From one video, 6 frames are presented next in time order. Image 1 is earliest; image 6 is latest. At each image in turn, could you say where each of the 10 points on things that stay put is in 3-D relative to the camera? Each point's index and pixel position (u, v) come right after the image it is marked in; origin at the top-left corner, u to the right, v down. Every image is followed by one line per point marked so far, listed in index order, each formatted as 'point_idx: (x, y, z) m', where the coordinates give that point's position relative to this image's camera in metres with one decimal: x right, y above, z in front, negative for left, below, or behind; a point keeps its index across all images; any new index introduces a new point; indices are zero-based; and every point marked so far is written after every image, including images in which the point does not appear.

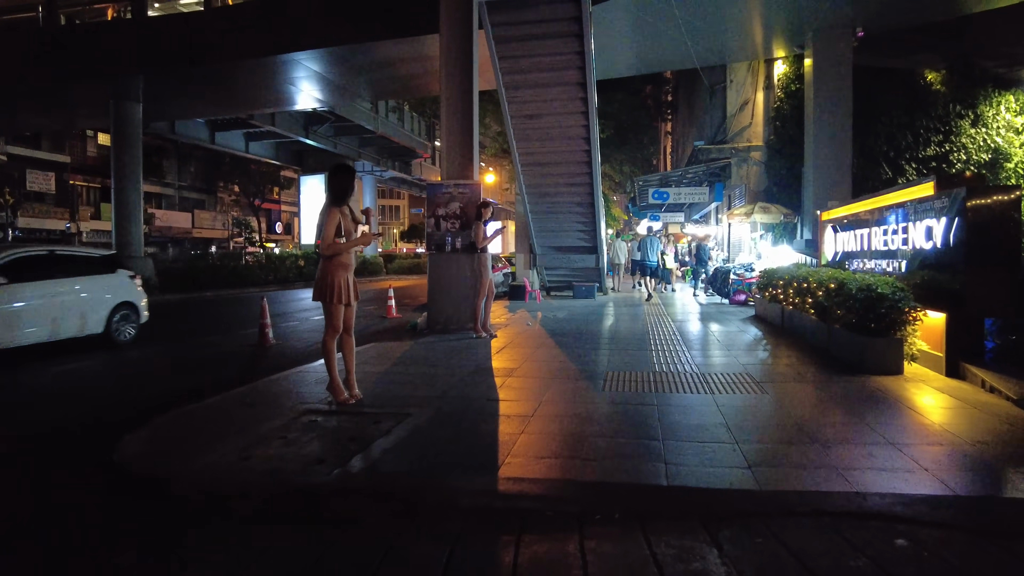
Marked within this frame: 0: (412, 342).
0: (-1.5, -0.8, +10.1) m
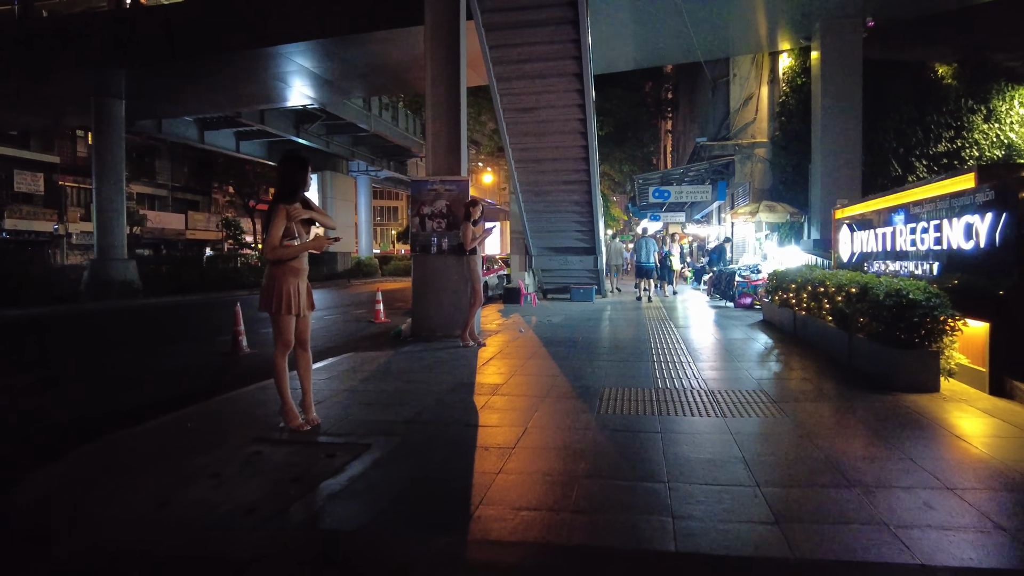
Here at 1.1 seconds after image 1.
0: (-1.7, -0.9, +9.3) m
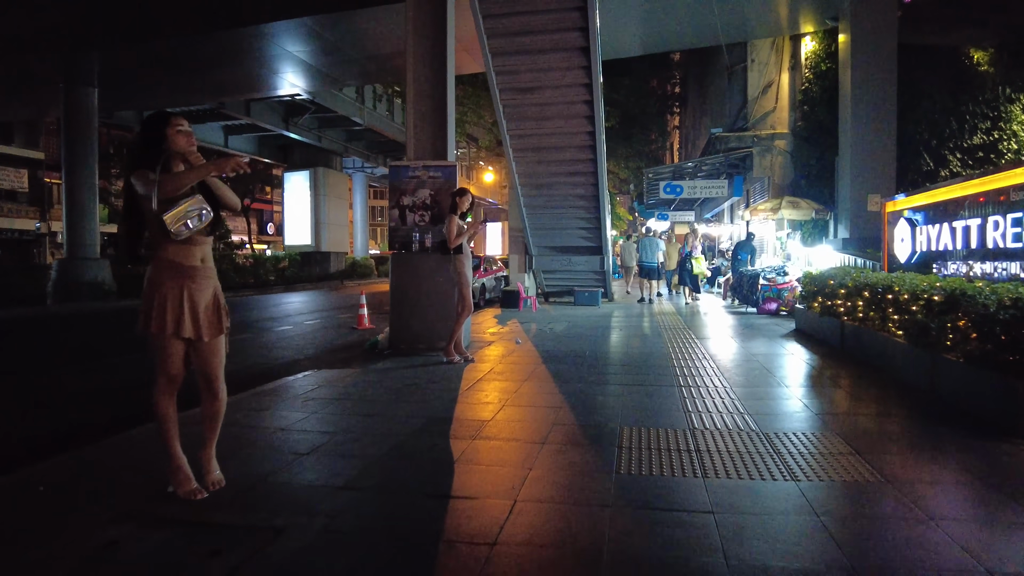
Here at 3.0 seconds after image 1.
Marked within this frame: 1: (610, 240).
0: (-1.8, -1.0, +7.8) m
1: (+2.3, +1.1, +15.8) m
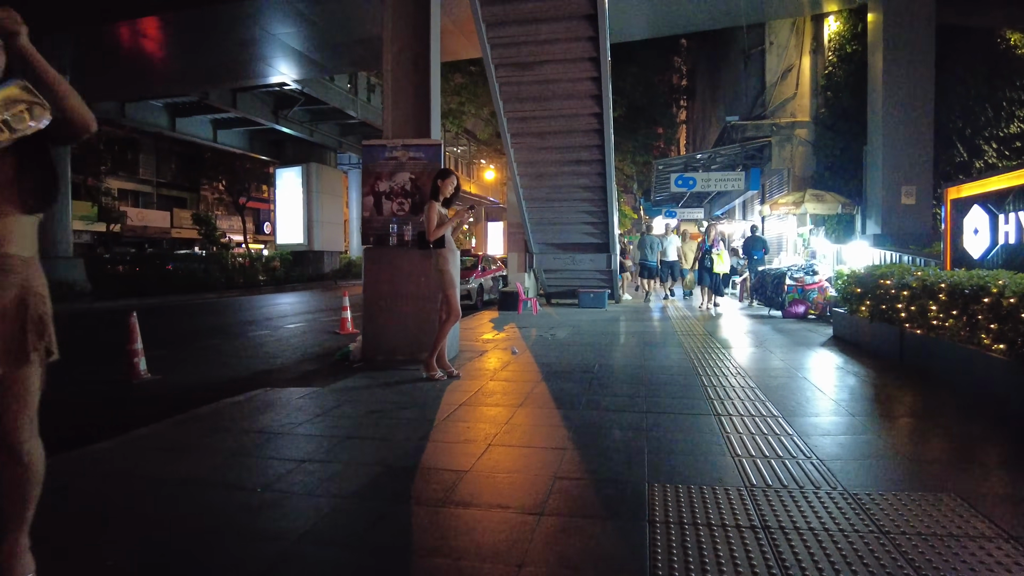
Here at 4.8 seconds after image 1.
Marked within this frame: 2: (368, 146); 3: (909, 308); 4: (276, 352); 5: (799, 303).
0: (-1.8, -1.0, +6.5) m
1: (+2.2, +1.1, +14.4) m
2: (-1.6, +1.6, +7.6) m
3: (+4.0, -0.2, +6.7) m
4: (-4.1, -1.1, +11.4) m
5: (+5.1, -0.3, +12.0) m
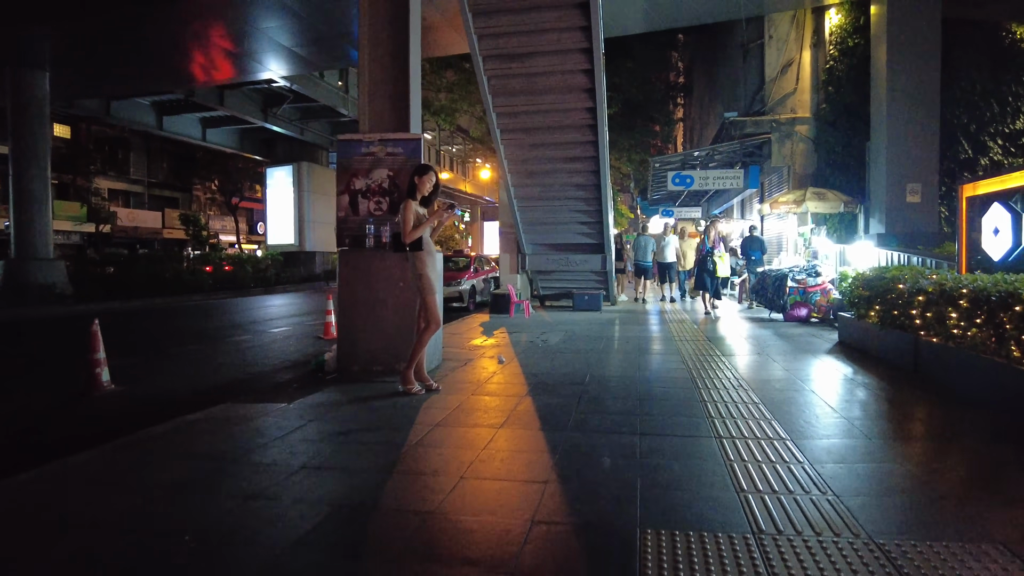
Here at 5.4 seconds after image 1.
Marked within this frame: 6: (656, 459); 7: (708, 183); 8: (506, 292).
0: (-2.0, -1.0, +5.9) m
1: (+2.1, +1.1, +13.9) m
2: (-1.8, +1.5, +7.0) m
3: (+3.8, -0.2, +6.2) m
4: (-4.2, -1.1, +10.9) m
5: (+5.0, -0.3, +11.6) m
6: (+0.9, -1.0, +4.1) m
7: (+5.5, +2.9, +18.9) m
8: (-0.1, -0.1, +14.1) m
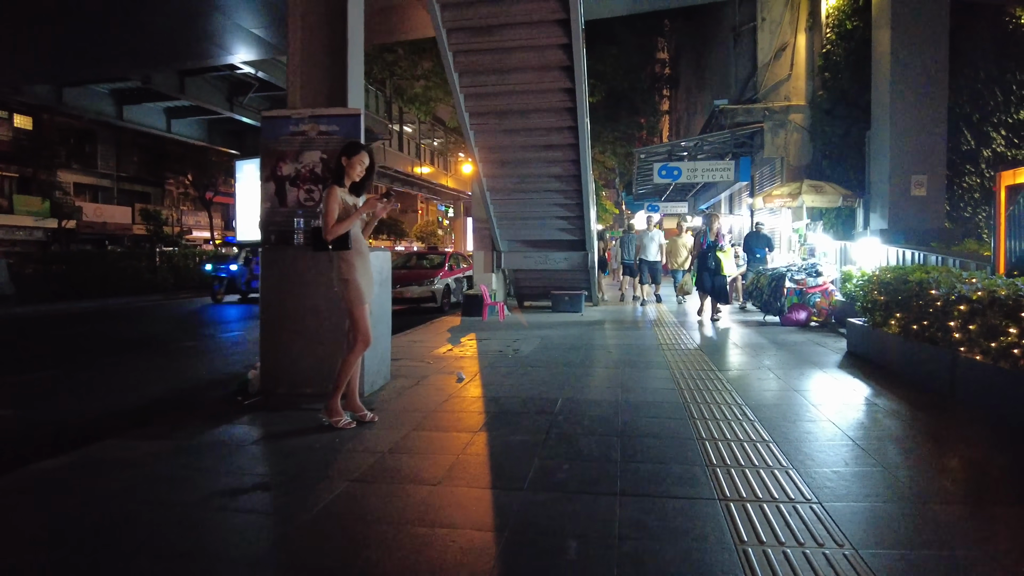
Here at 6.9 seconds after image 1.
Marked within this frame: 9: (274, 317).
0: (-2.3, -1.1, +4.8) m
1: (+1.6, +1.0, +12.8) m
2: (-2.1, +1.5, +5.8) m
3: (+3.5, -0.3, +5.1) m
4: (-4.7, -1.2, +9.6) m
5: (+4.5, -0.3, +10.5) m
6: (+0.6, -1.1, +3.0) m
7: (+4.9, +3.0, +17.9) m
8: (-0.6, -0.1, +13.0) m
9: (-2.1, -0.2, +5.8) m
